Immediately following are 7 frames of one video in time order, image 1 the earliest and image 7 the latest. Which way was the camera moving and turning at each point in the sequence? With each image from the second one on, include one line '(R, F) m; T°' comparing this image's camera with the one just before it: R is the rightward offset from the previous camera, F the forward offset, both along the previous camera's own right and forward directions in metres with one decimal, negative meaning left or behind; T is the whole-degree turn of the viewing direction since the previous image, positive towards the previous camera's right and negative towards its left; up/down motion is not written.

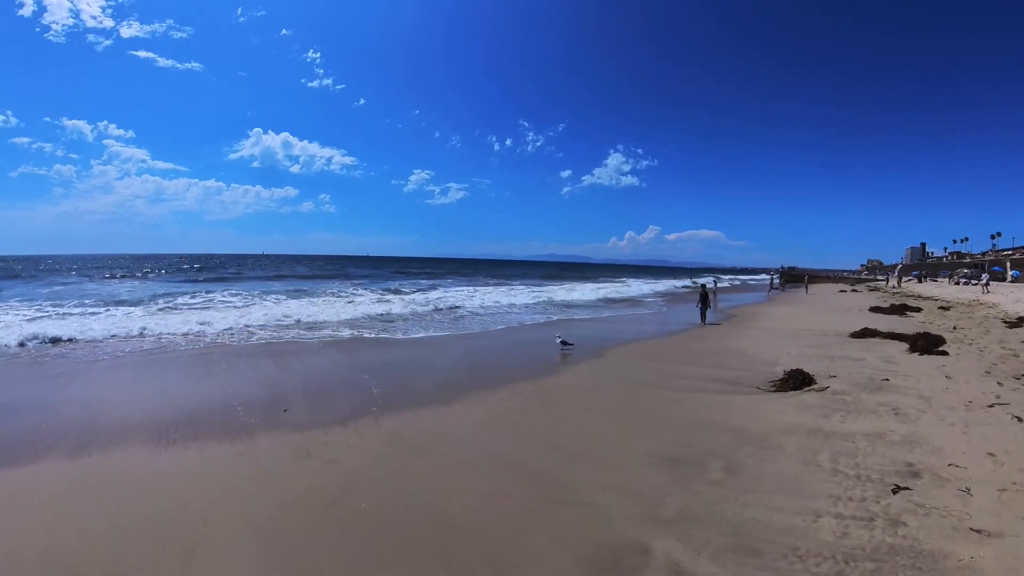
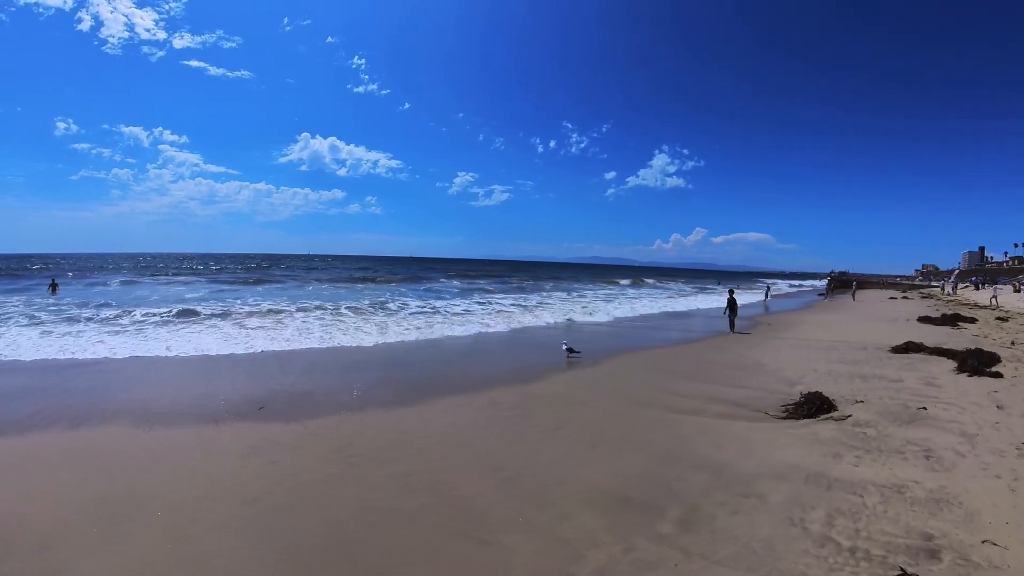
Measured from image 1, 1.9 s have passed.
(+0.7, +0.5) m; -4°
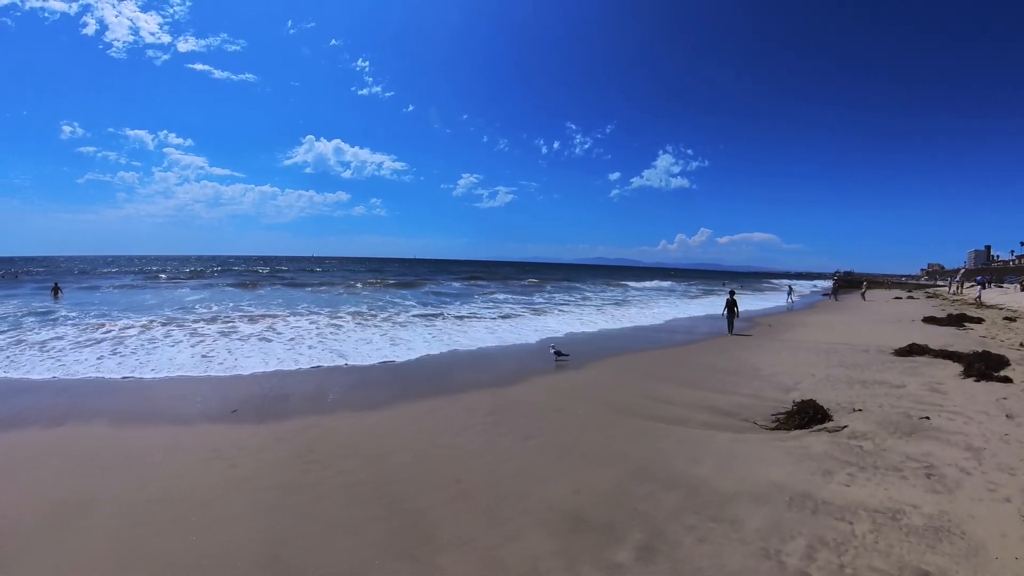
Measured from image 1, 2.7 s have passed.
(+0.3, +0.3) m; -1°
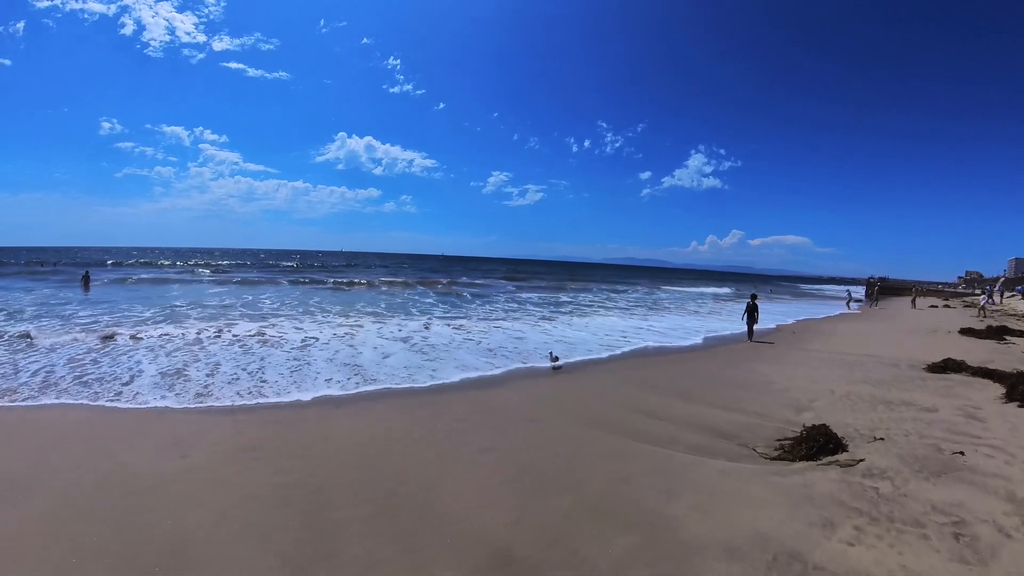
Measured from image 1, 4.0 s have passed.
(+0.5, +0.5) m; -3°
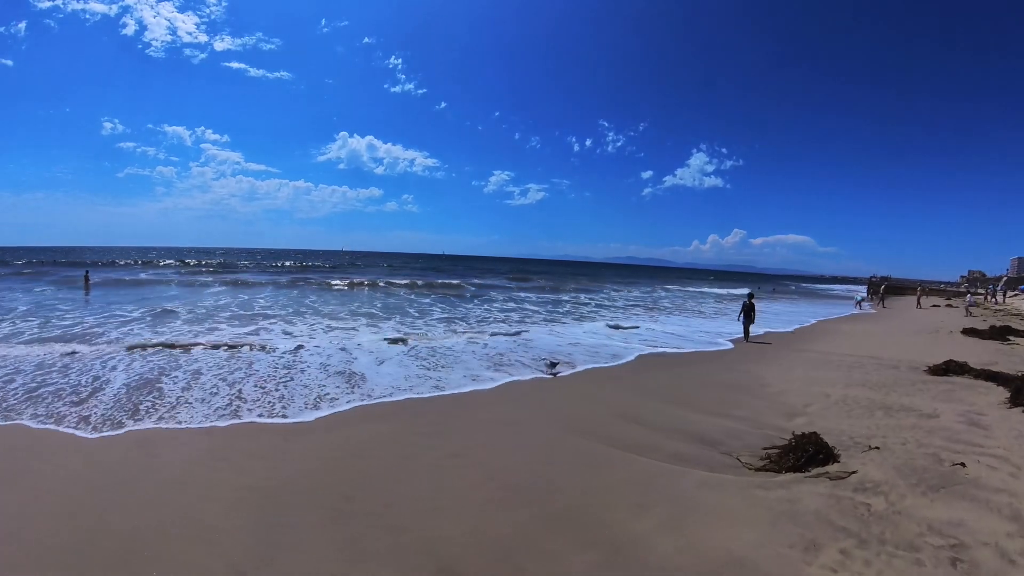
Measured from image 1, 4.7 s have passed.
(+0.3, +0.3) m; 0°
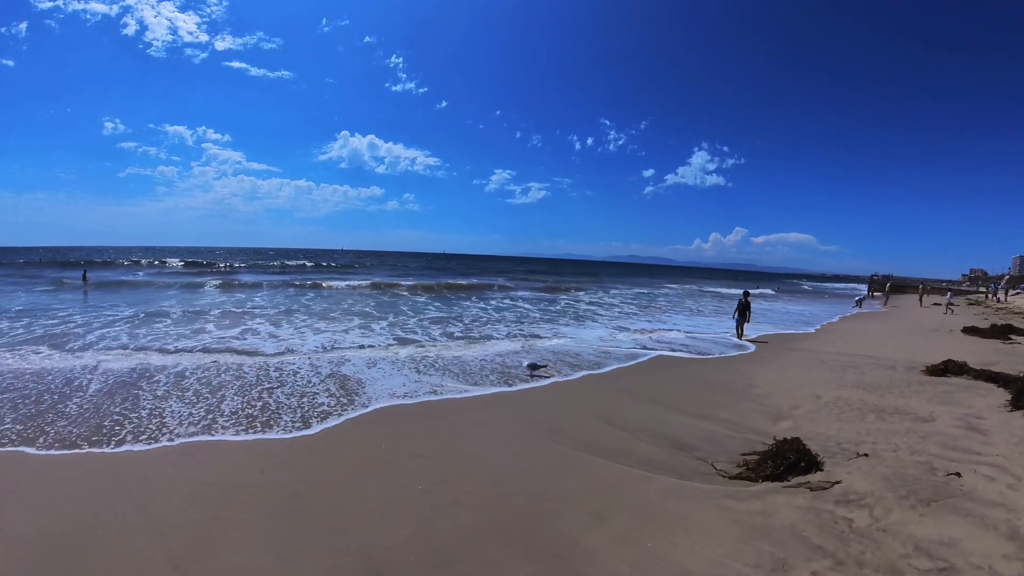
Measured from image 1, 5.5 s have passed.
(+0.3, +0.3) m; 0°
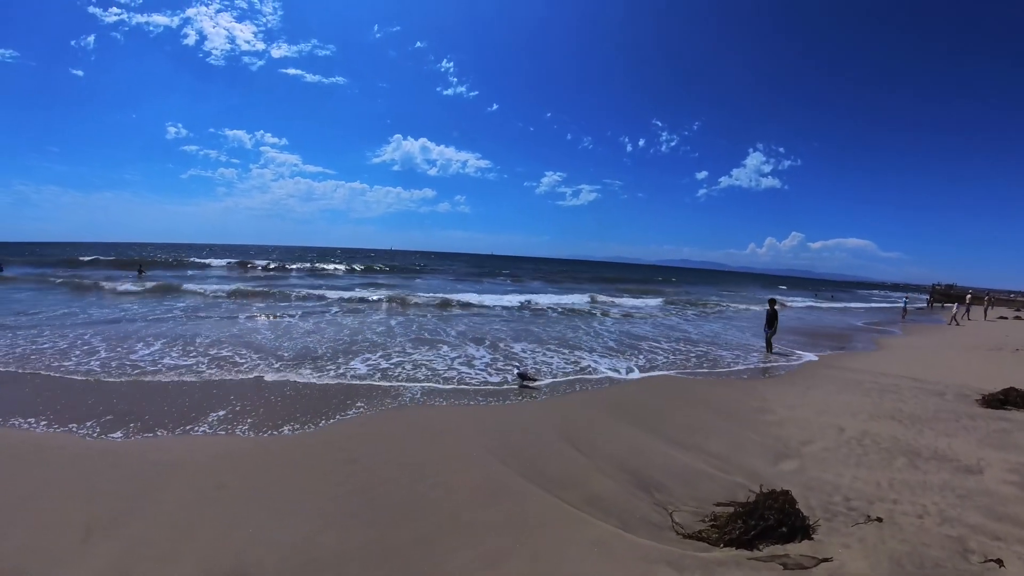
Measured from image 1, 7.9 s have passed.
(+0.9, +0.7) m; -5°
